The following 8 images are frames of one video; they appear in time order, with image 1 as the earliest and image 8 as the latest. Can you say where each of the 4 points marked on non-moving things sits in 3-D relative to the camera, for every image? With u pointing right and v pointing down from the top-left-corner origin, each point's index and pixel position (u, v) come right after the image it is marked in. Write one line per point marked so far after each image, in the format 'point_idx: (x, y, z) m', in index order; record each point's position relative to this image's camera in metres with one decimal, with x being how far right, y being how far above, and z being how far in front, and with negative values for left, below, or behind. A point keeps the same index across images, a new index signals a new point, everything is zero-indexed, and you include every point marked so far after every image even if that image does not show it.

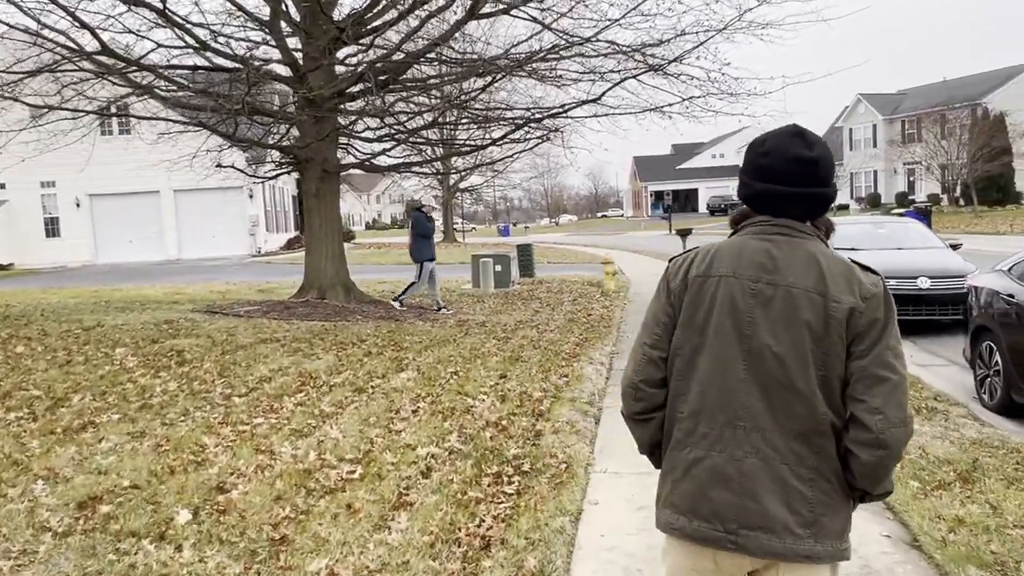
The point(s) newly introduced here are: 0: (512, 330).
0: (0.0, -0.6, +10.8) m
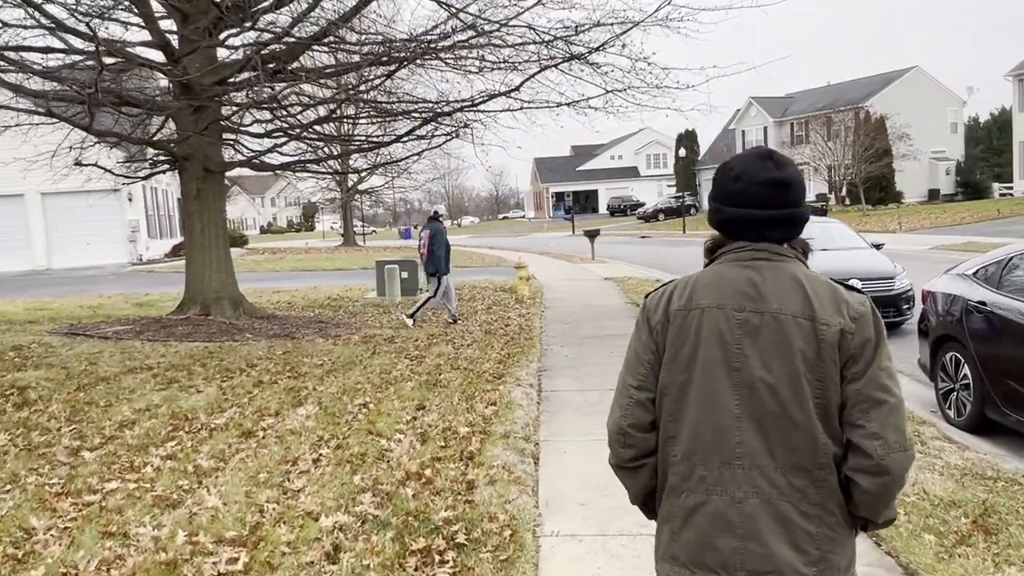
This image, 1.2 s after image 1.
0: (-1.0, -0.7, +9.7) m
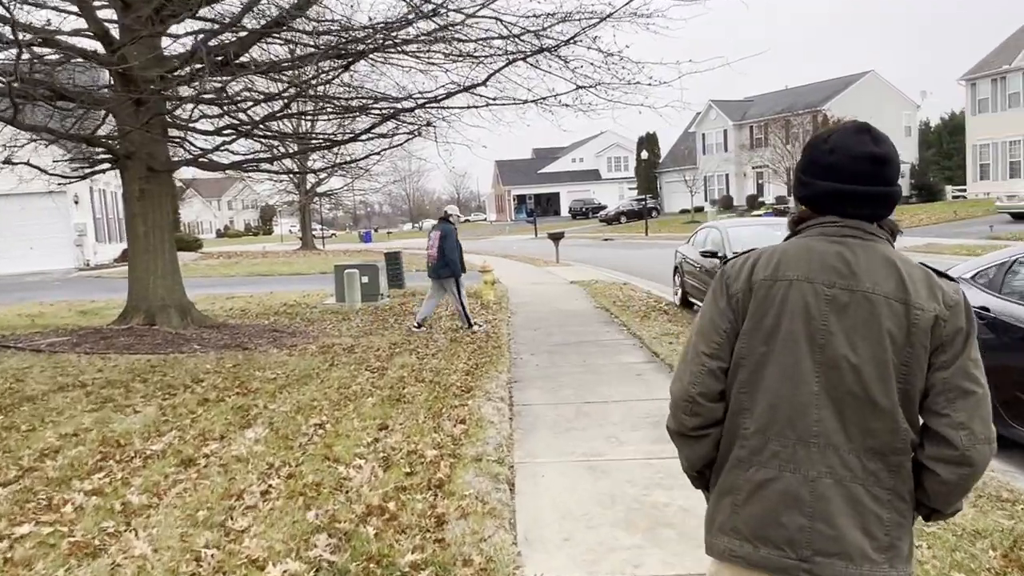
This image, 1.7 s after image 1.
0: (-1.4, -0.8, +9.1) m
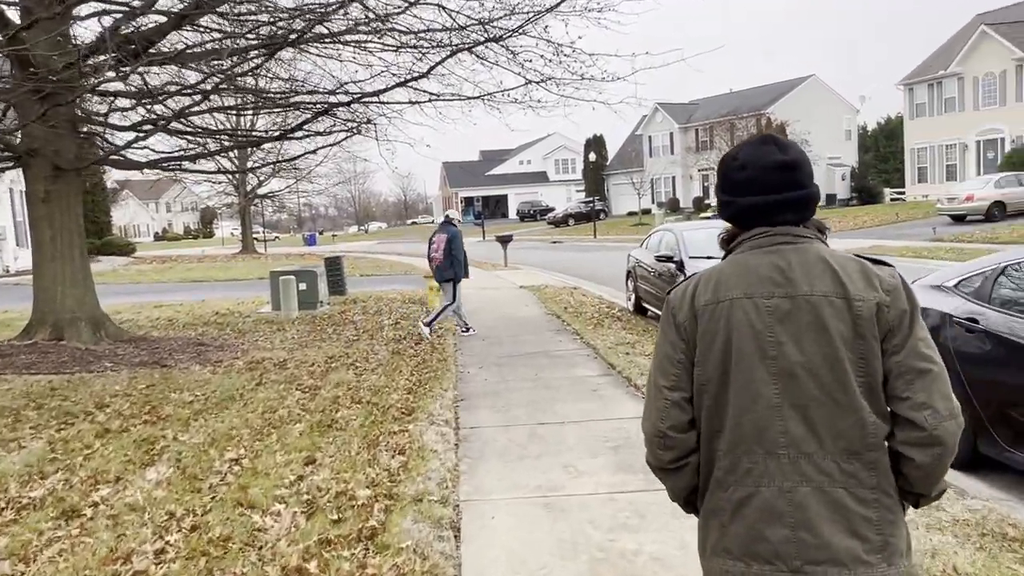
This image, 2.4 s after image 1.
0: (-2.0, -0.9, +8.3) m
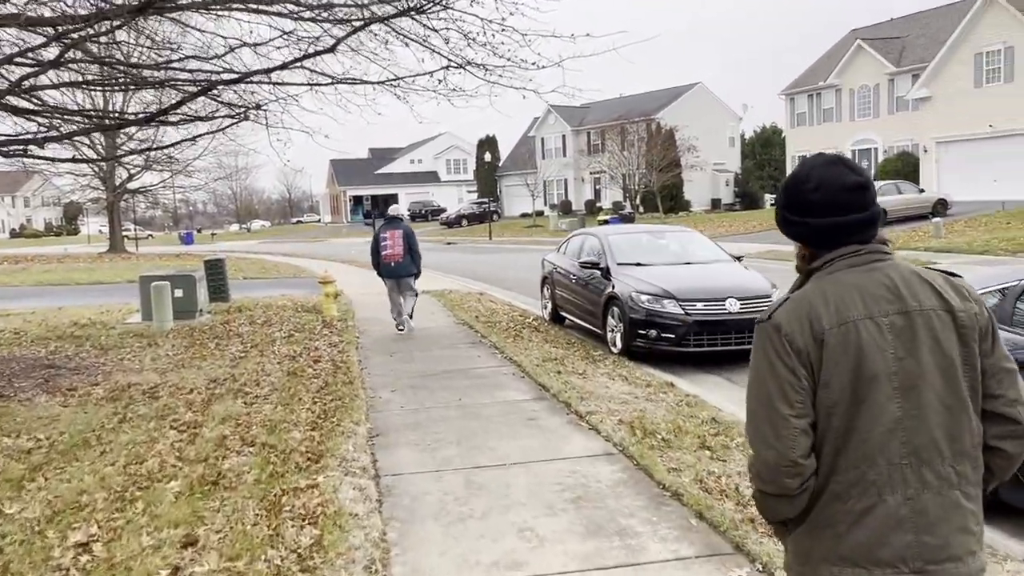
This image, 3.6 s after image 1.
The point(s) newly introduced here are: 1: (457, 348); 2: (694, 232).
0: (-2.7, -1.0, +6.9) m
1: (-0.7, -0.8, +10.3) m
2: (+2.6, +0.8, +11.6) m
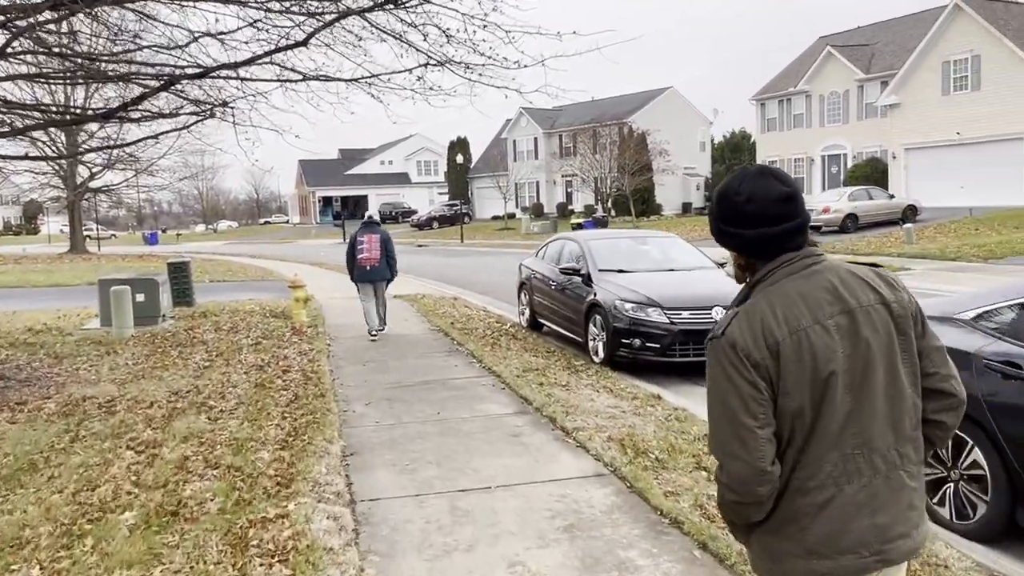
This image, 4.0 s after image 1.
0: (-2.8, -1.1, +6.5) m
1: (-1.0, -0.8, +9.9) m
2: (+2.3, +0.7, +11.4) m
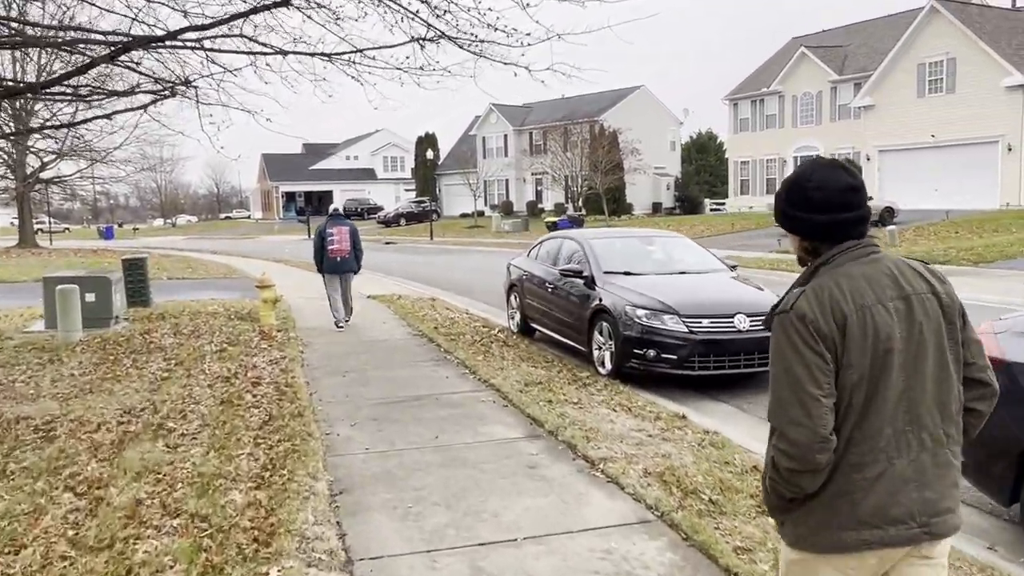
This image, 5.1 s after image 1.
0: (-2.7, -1.1, +5.4) m
1: (-1.0, -0.9, +8.9) m
2: (+2.2, +0.7, +10.6) m
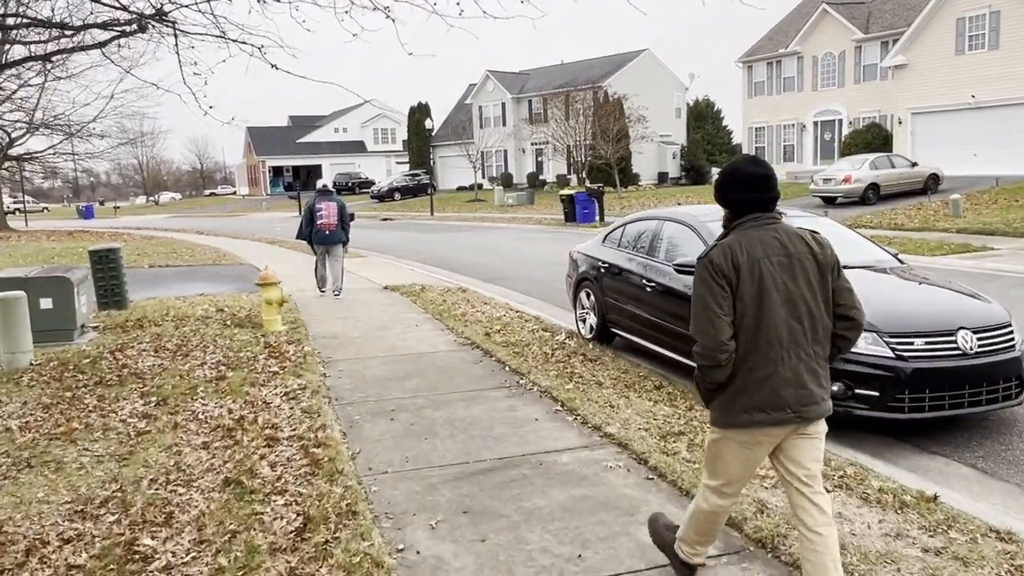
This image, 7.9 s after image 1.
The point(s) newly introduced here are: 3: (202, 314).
0: (-1.8, -1.3, +3.0) m
1: (-0.1, -0.9, +6.5) m
2: (+3.0, +0.7, +8.2) m
3: (-4.0, -0.3, +10.4) m
